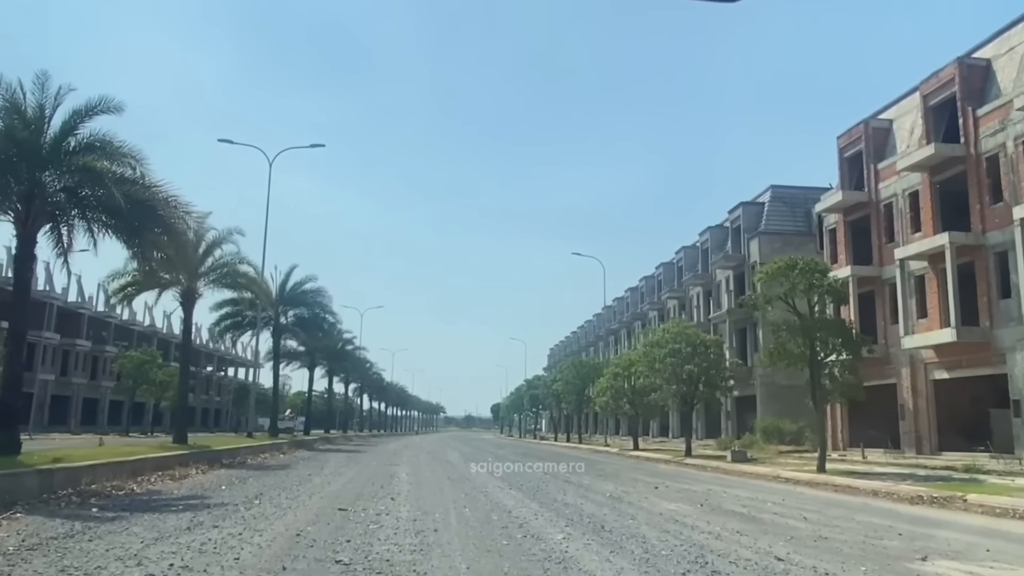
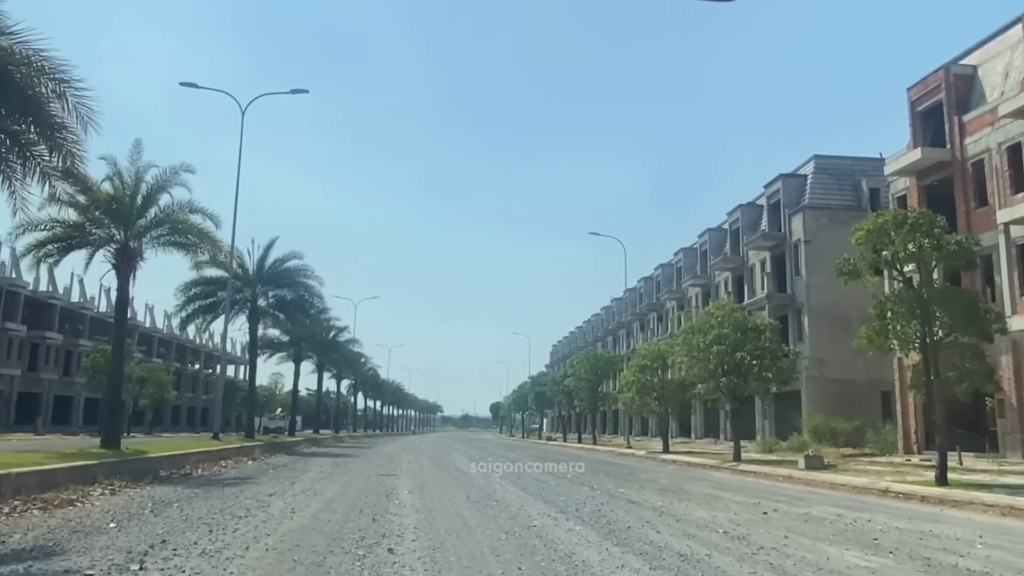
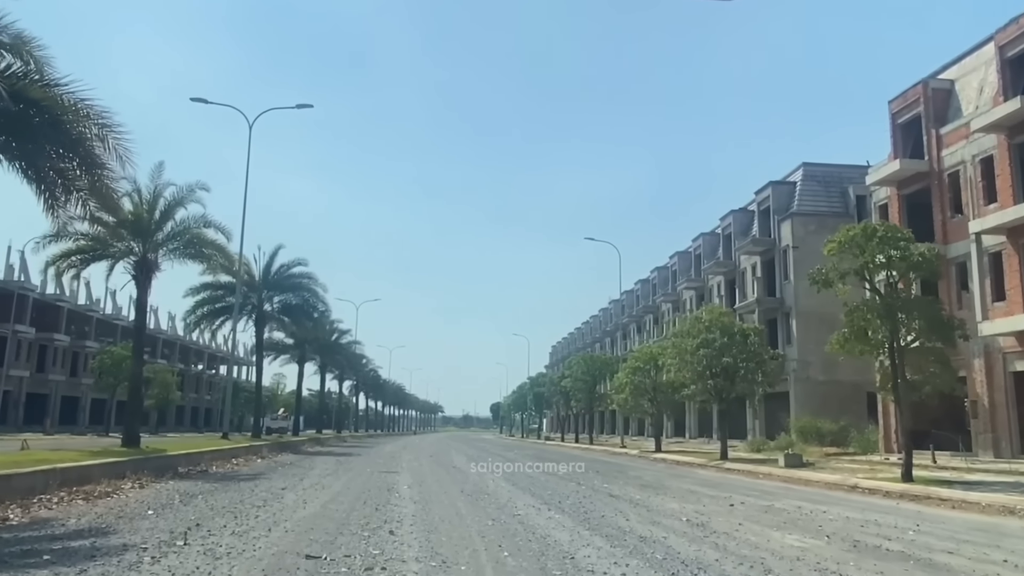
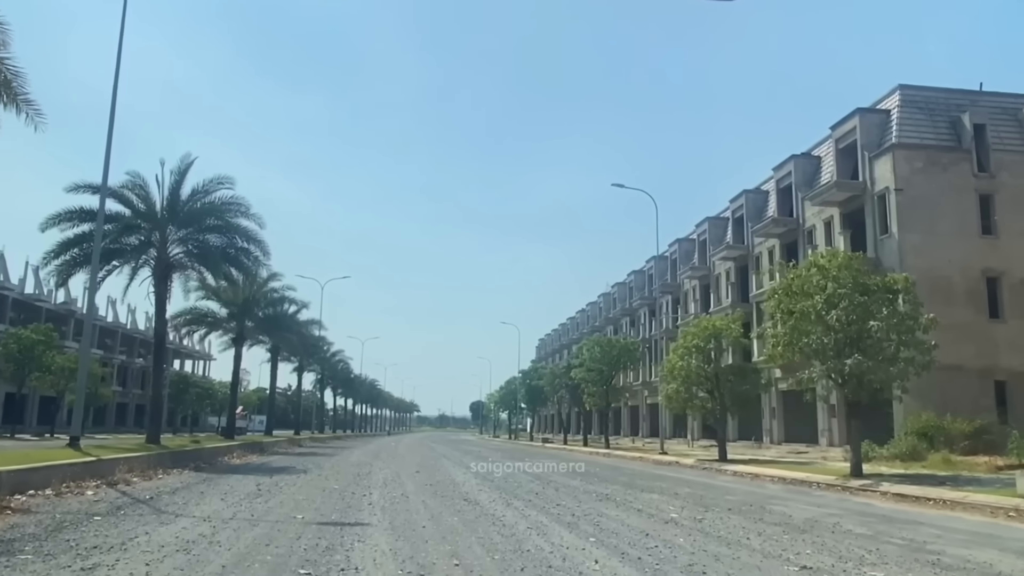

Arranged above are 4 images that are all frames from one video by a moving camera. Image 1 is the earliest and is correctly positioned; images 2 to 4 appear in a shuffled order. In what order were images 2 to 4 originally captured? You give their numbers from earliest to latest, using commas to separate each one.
3, 2, 4
